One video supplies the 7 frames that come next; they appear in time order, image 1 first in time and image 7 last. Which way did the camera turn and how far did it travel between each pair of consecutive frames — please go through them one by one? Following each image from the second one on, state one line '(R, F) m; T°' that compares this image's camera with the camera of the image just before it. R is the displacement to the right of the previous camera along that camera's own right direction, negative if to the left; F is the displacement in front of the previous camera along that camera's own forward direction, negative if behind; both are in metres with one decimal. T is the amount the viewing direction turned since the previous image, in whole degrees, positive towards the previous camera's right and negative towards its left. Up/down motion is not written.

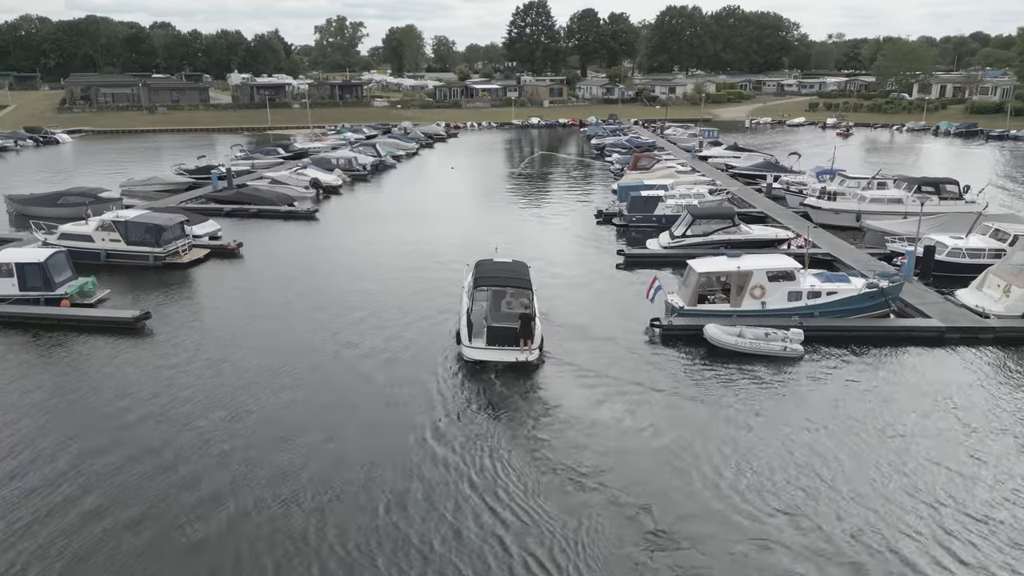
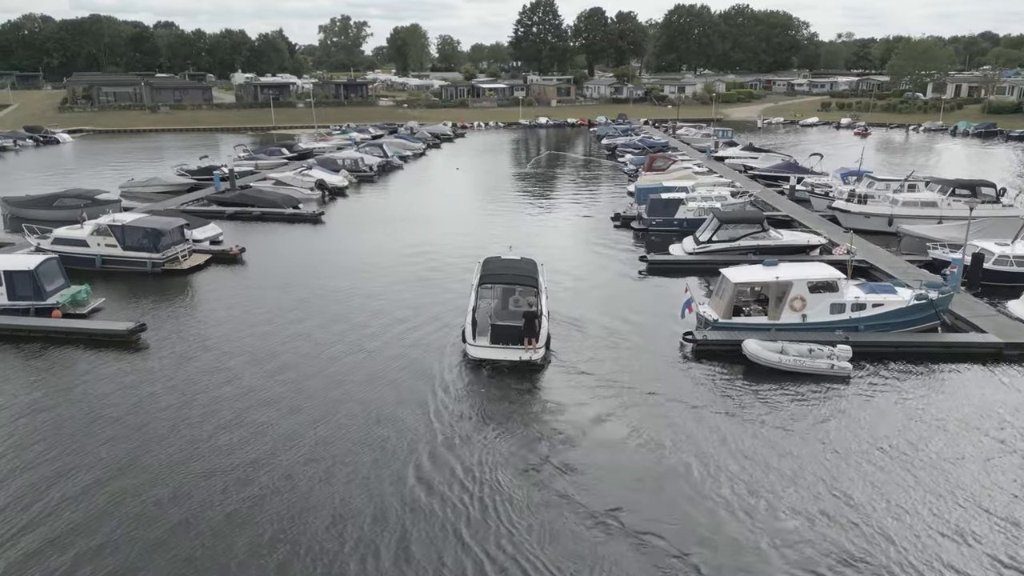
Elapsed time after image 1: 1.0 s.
(-0.5, +1.4) m; 0°
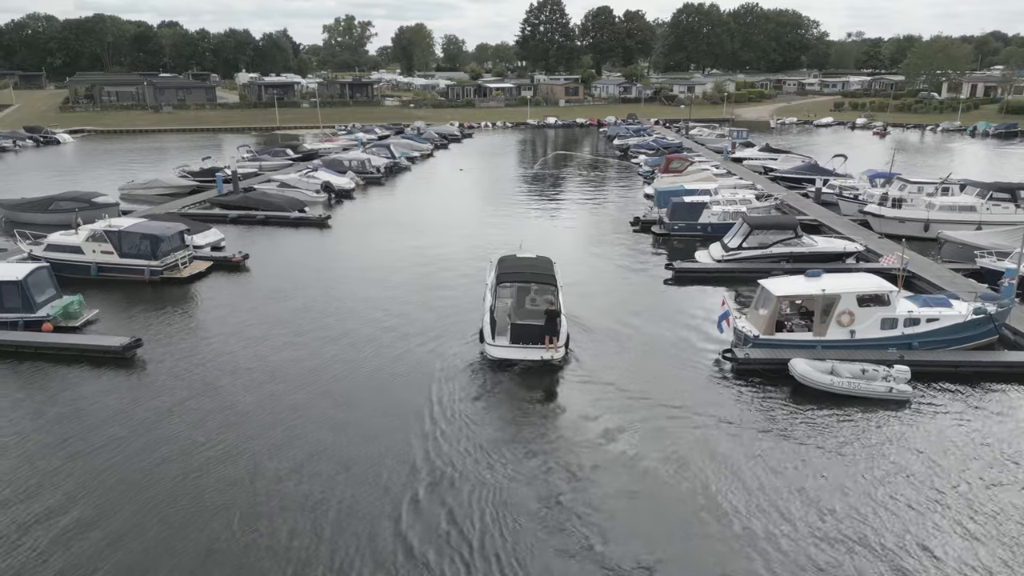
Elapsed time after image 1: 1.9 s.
(-0.5, +1.4) m; 0°
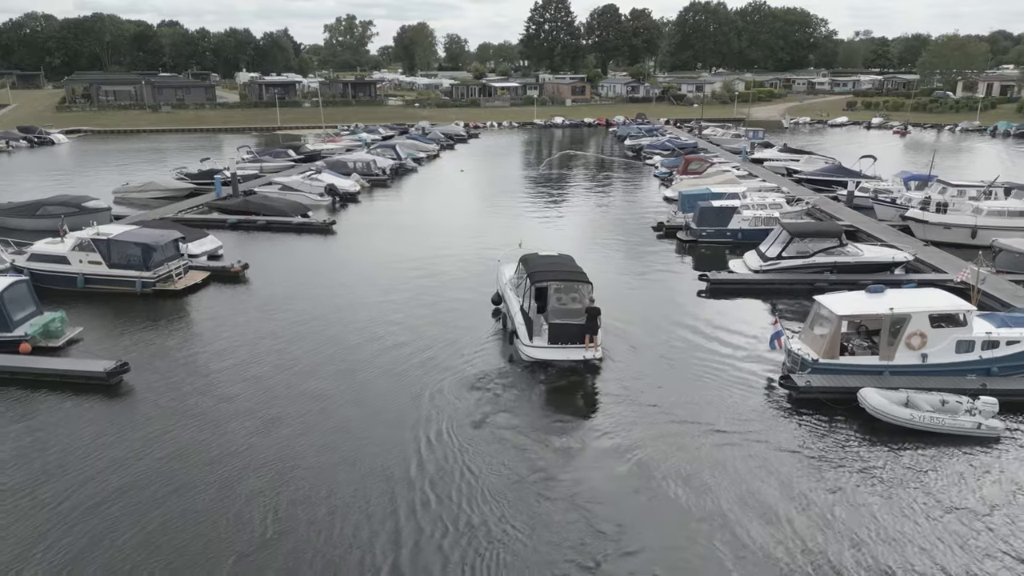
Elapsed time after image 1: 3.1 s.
(-0.7, +1.8) m; 0°
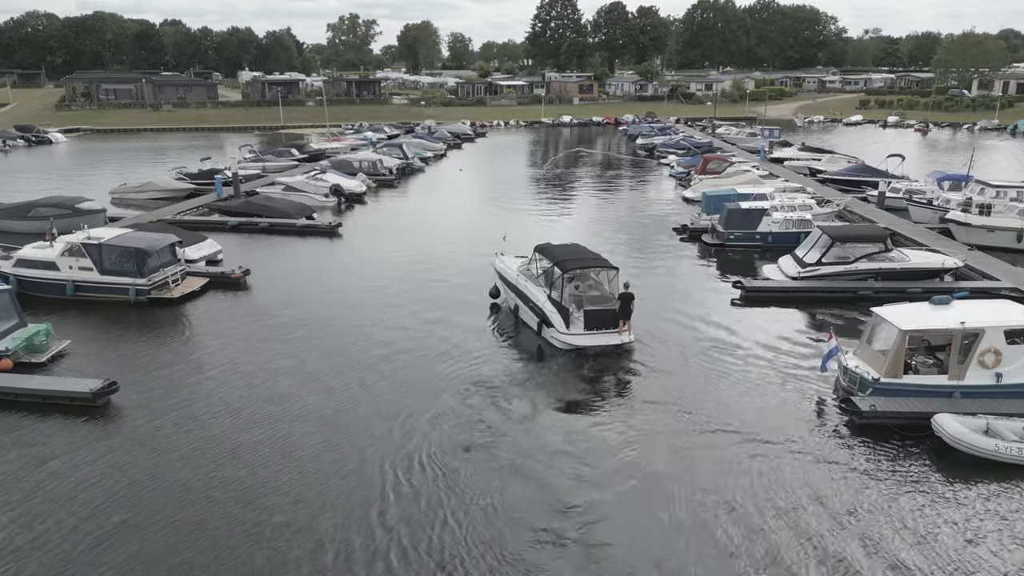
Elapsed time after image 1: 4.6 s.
(-0.6, +1.5) m; 0°
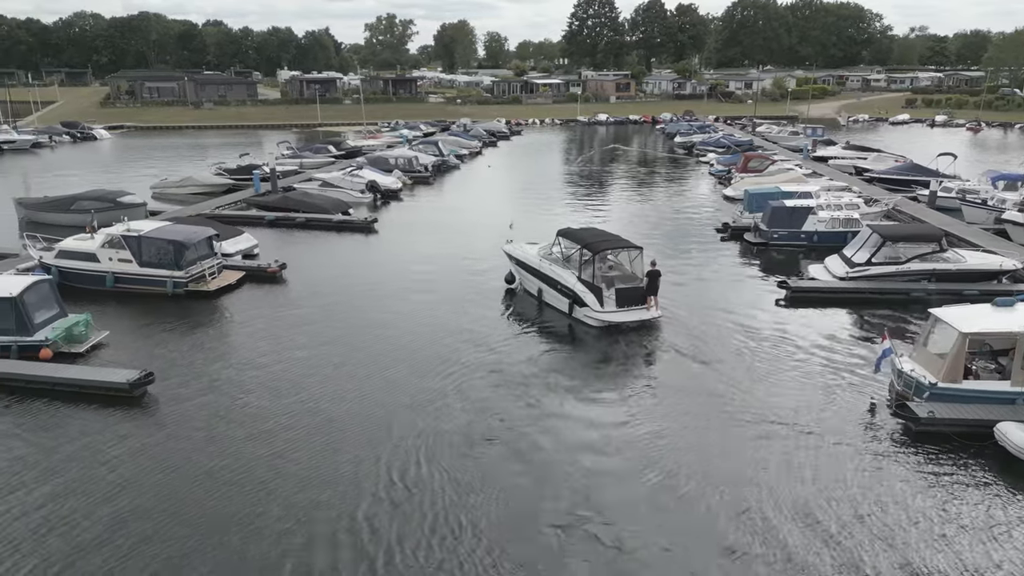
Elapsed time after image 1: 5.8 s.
(-0.1, +0.4) m; -3°
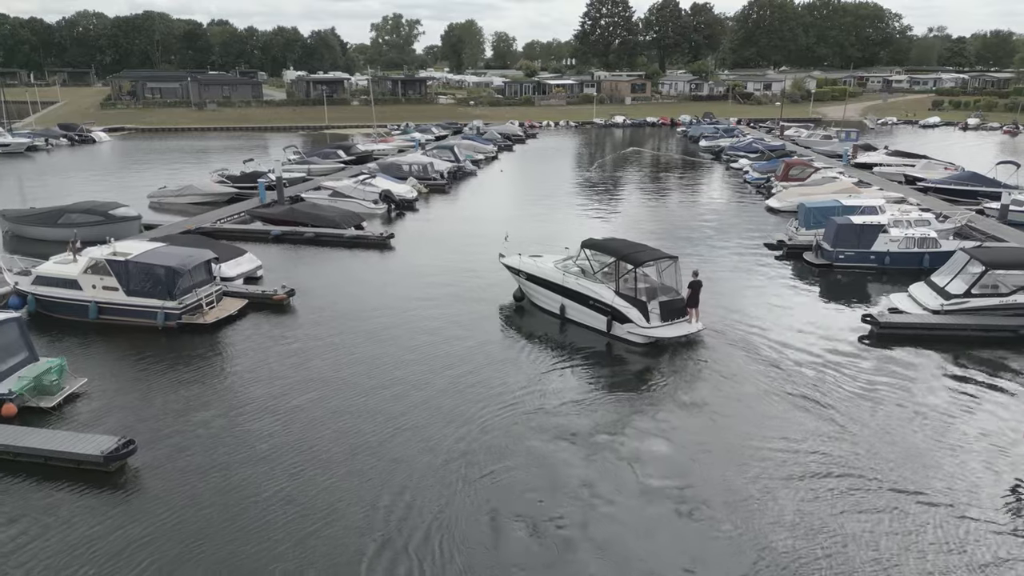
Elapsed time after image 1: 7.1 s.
(-1.0, +2.6) m; 0°
